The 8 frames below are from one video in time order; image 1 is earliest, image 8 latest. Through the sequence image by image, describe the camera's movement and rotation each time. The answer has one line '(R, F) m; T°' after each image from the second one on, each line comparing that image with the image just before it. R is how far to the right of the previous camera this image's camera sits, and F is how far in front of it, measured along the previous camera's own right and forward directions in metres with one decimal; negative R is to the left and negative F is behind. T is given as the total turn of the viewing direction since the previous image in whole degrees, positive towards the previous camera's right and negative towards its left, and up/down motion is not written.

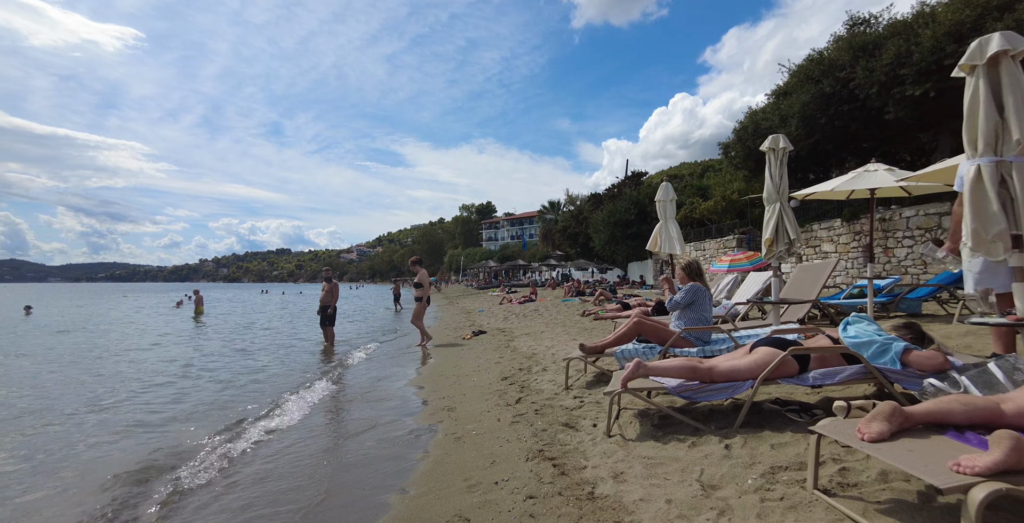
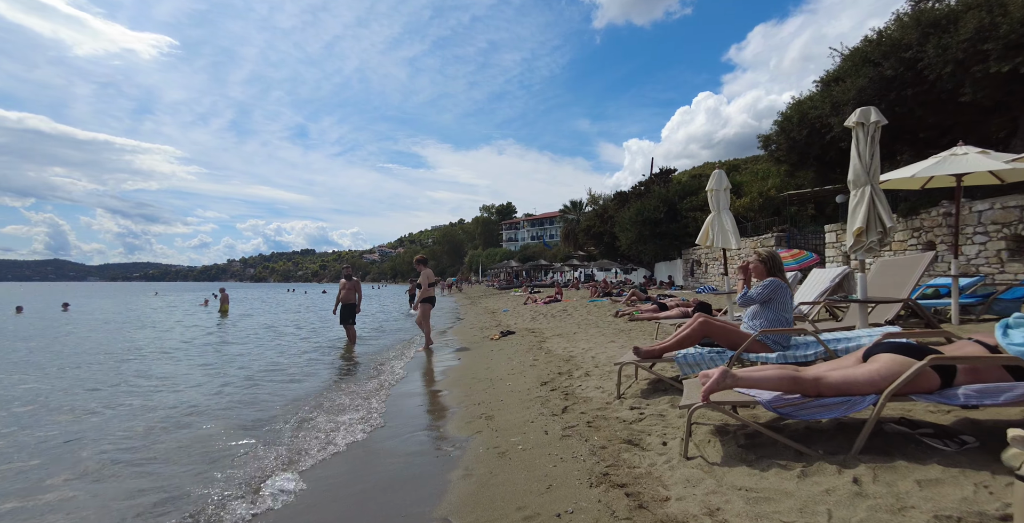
(-0.3, +0.5) m; -2°
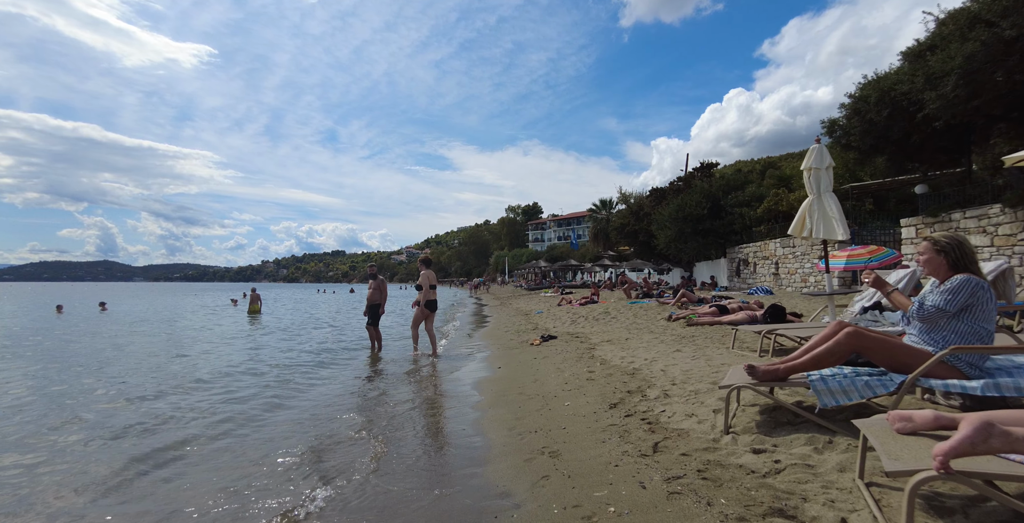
(-0.4, +1.1) m; -3°
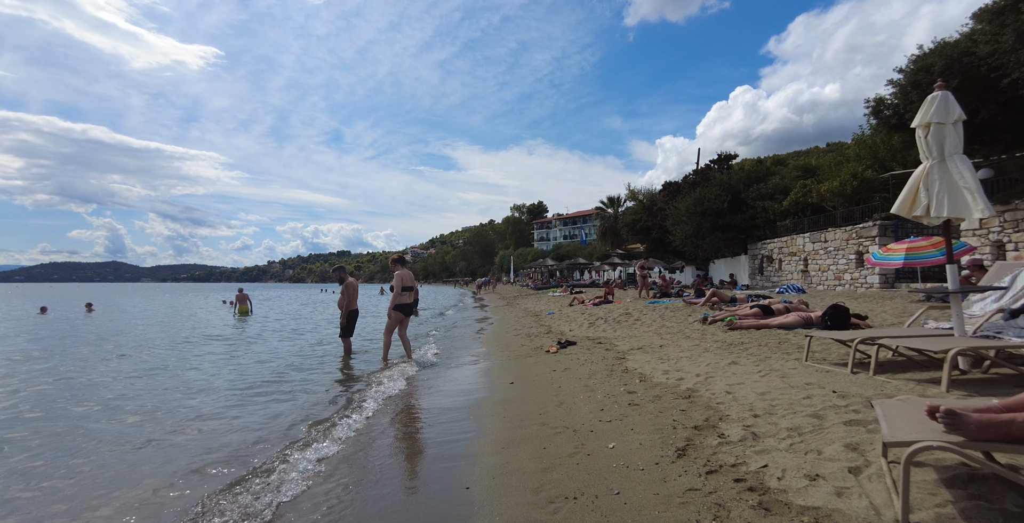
(-0.1, +1.4) m; -1°
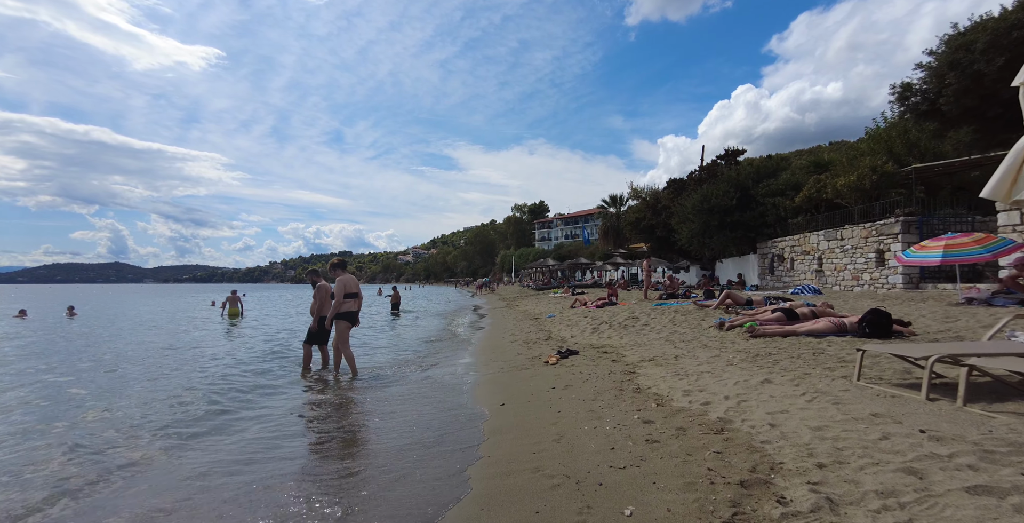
(+0.1, +1.0) m; 0°
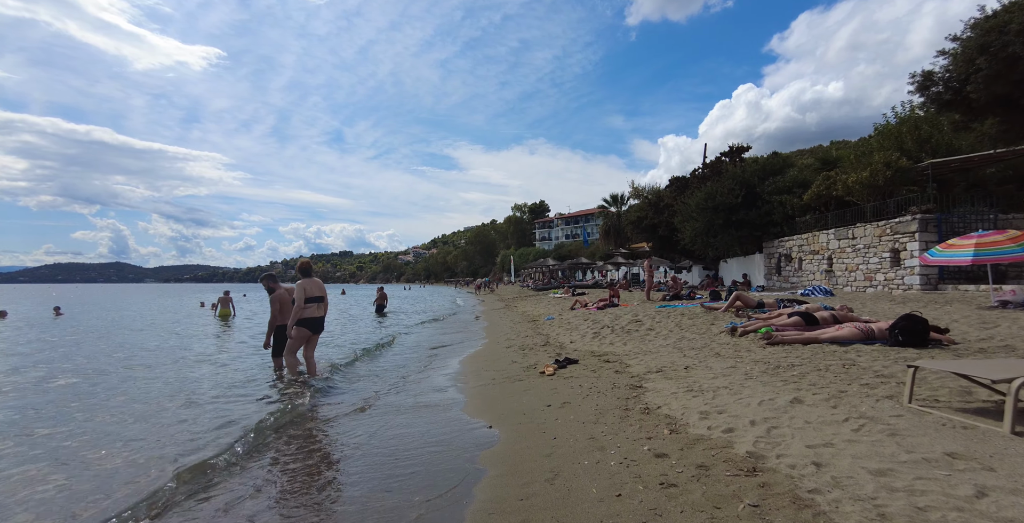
(+0.1, +0.7) m; 0°
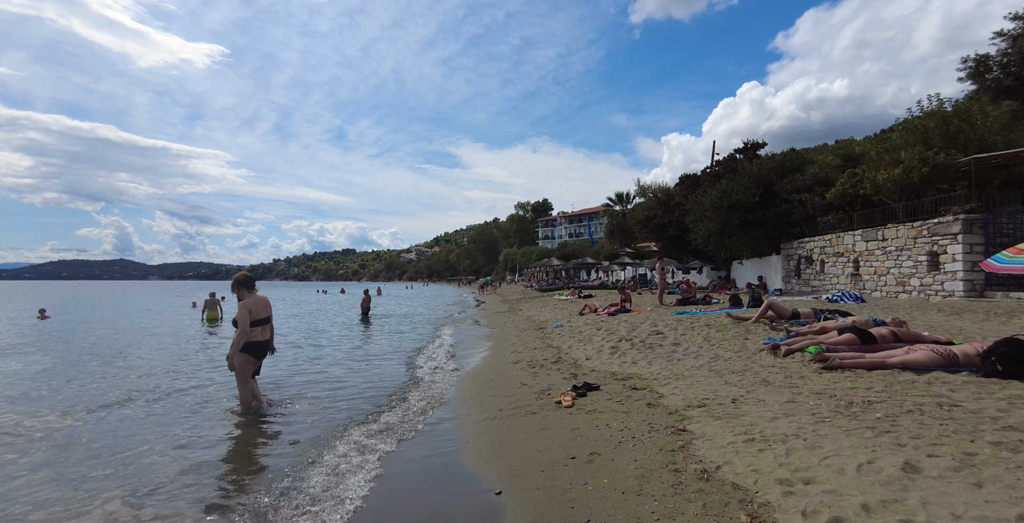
(-0.1, +1.1) m; 0°
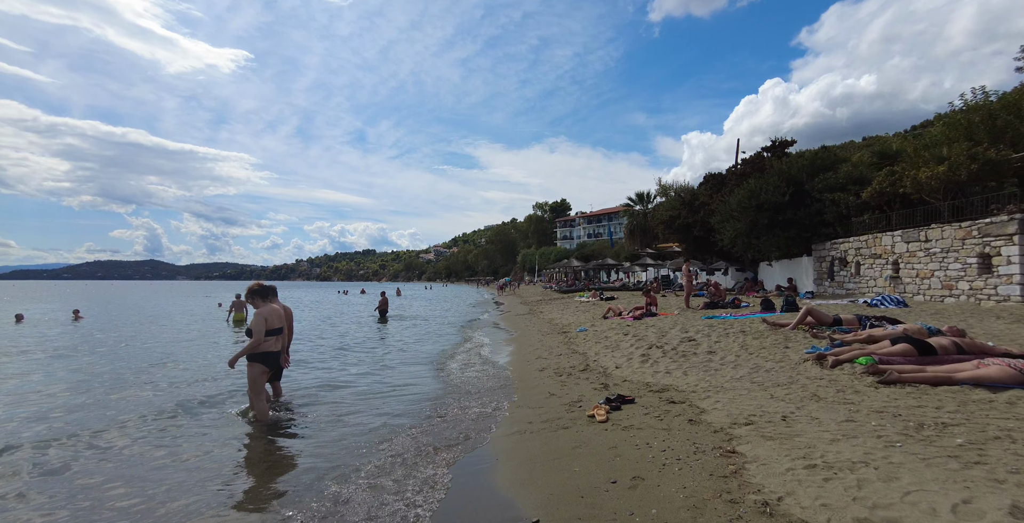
(-0.1, +0.3) m; -2°
